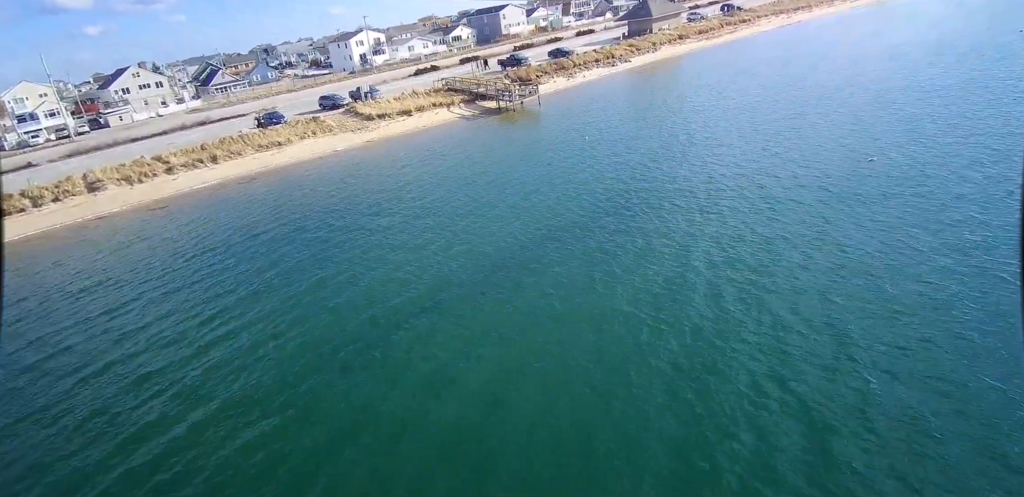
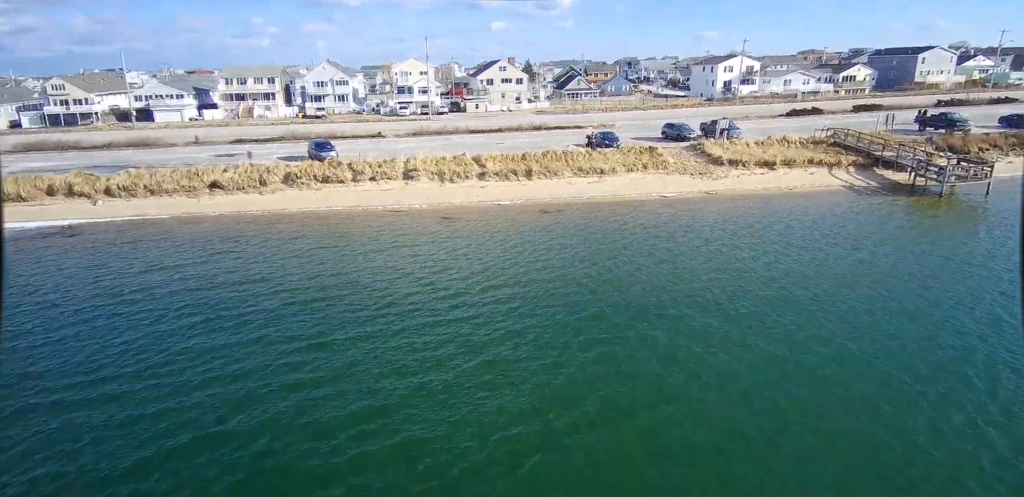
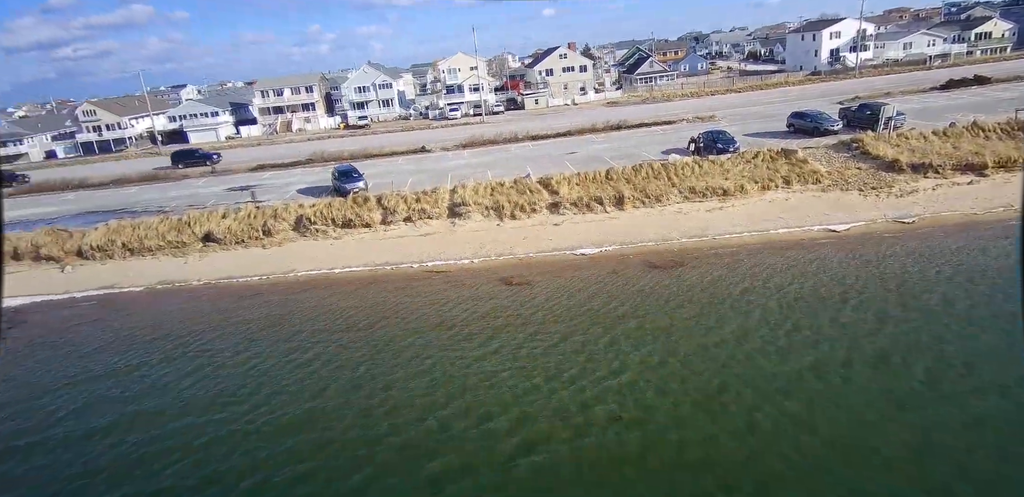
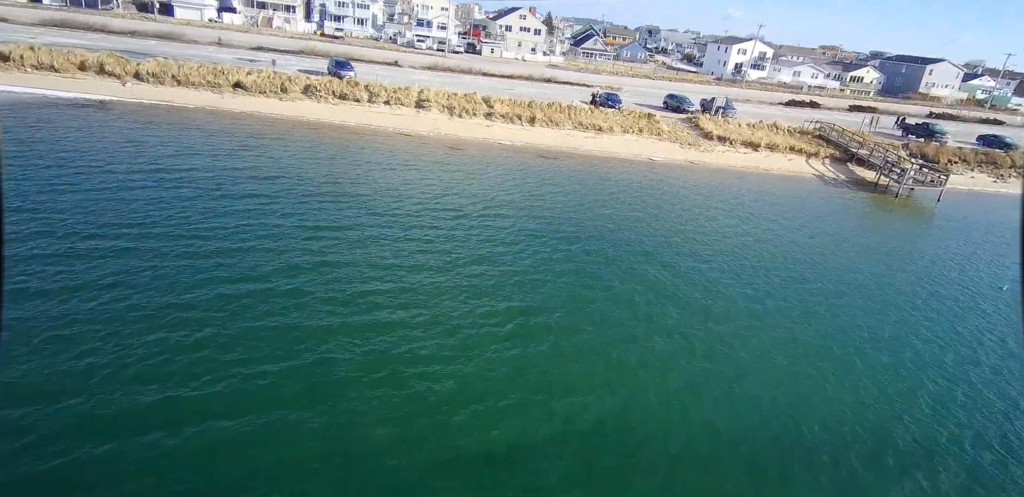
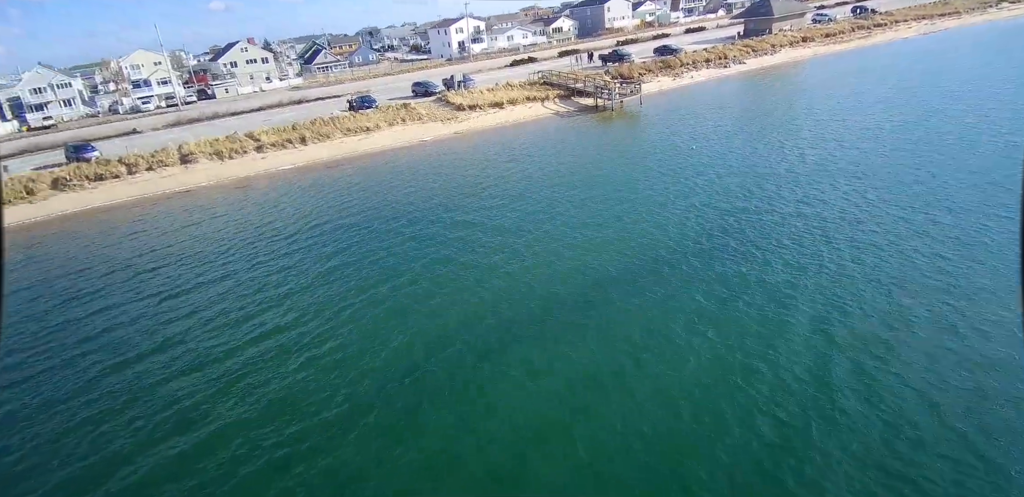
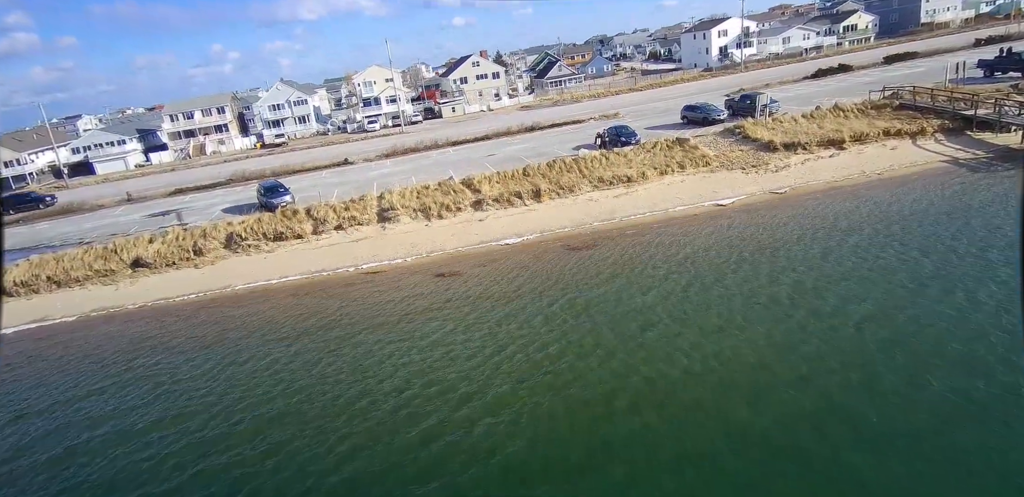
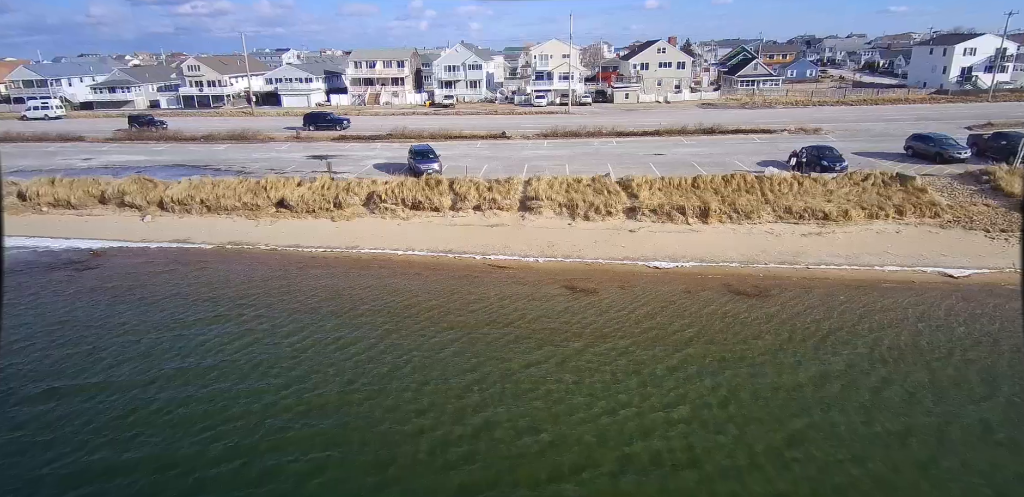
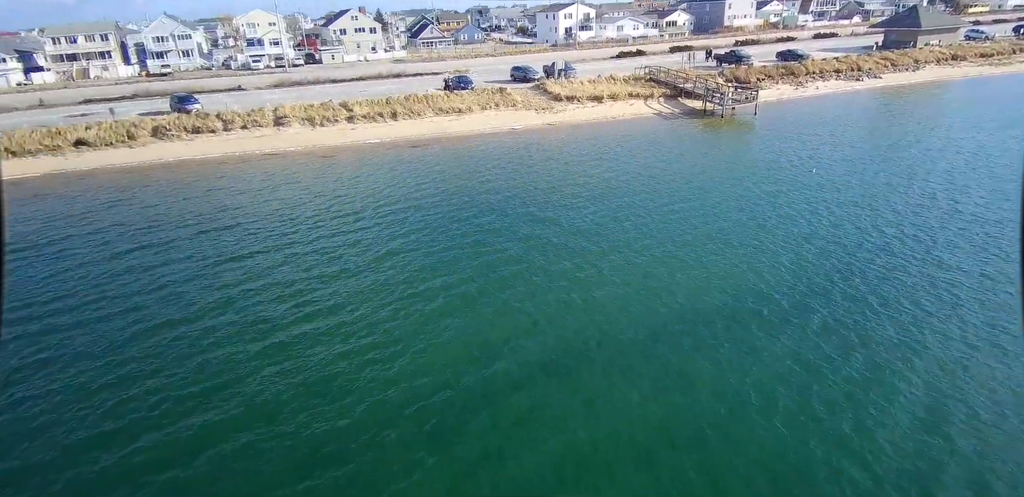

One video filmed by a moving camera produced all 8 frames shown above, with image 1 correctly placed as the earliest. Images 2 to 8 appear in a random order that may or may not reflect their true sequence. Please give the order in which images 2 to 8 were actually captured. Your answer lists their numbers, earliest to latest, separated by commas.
5, 8, 4, 2, 6, 3, 7
